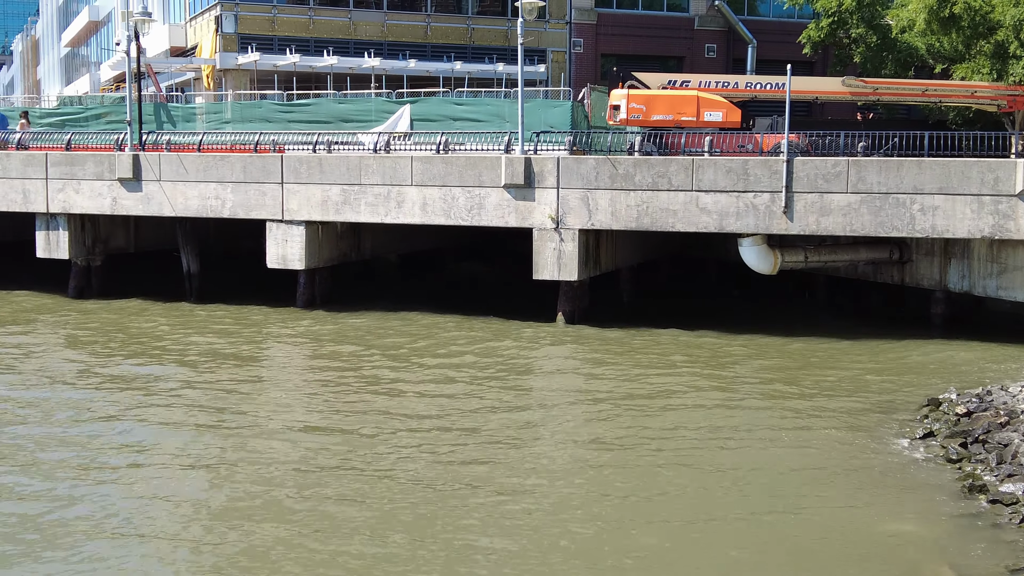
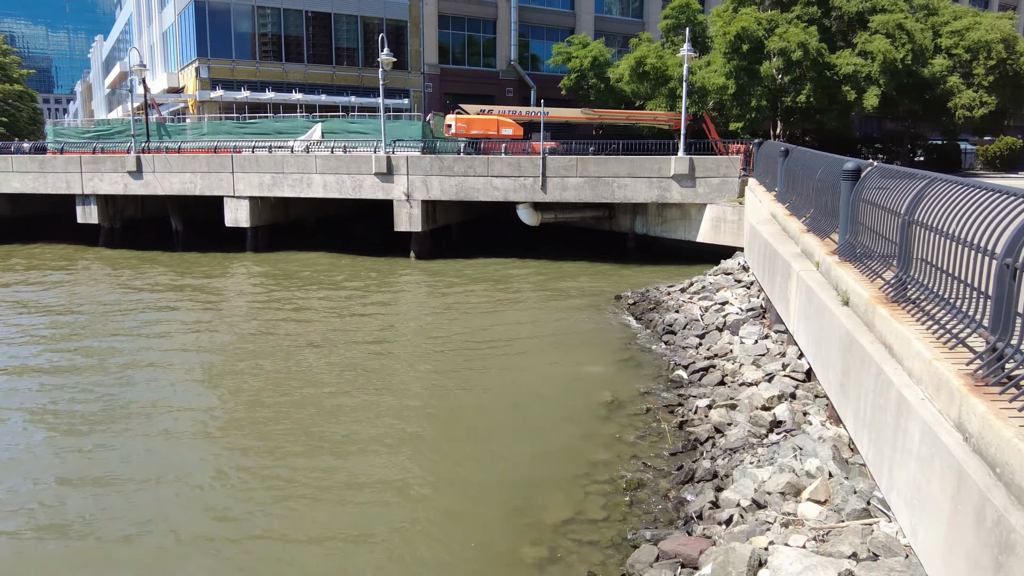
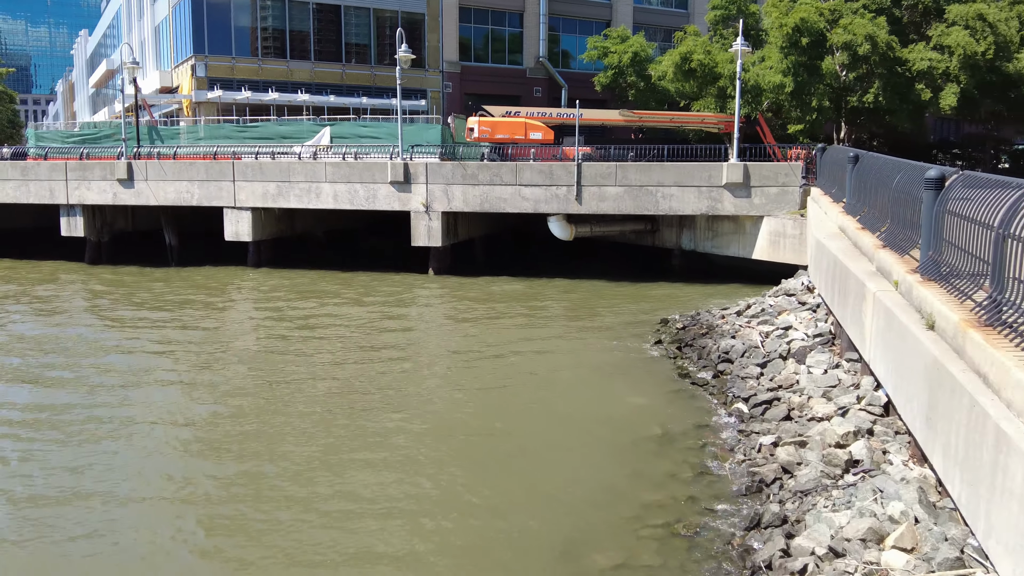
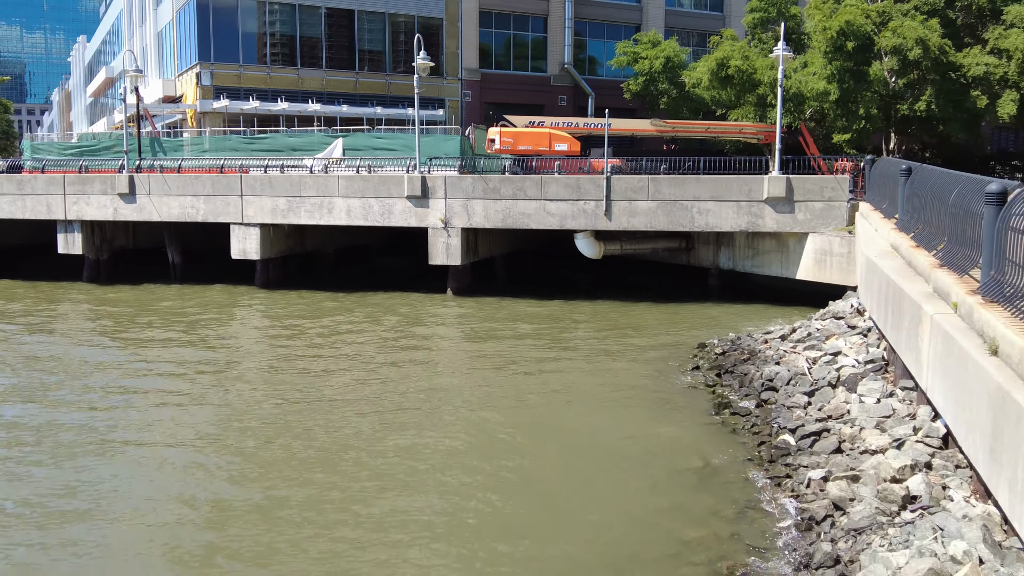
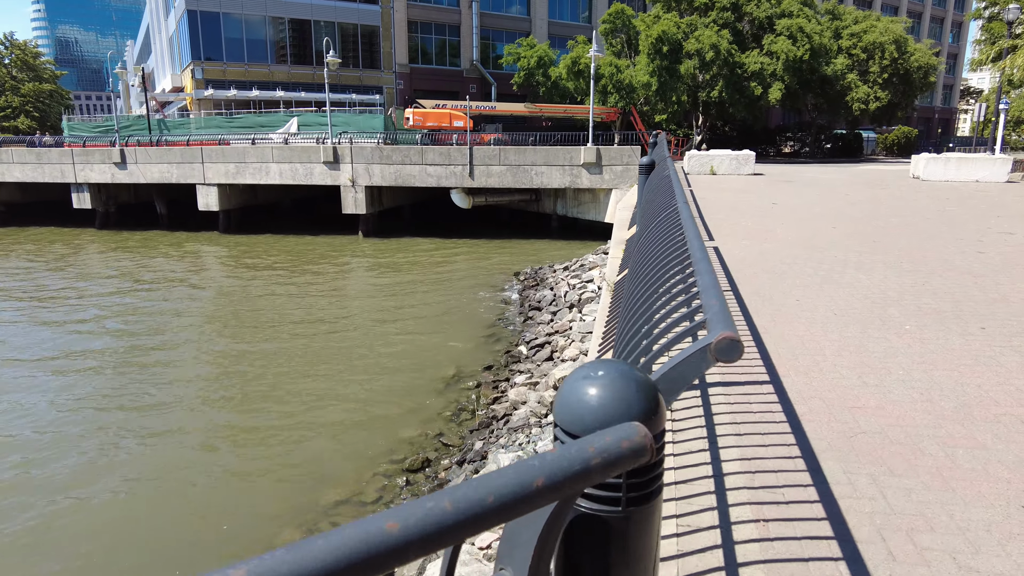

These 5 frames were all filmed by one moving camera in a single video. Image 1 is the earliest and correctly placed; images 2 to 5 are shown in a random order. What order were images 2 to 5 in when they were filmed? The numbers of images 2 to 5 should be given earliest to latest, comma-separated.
4, 3, 2, 5
